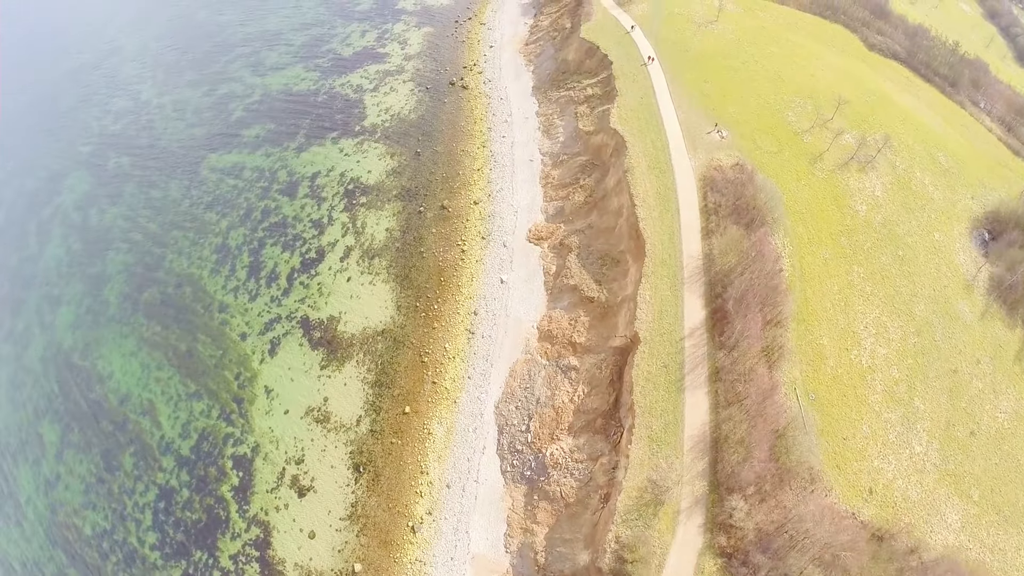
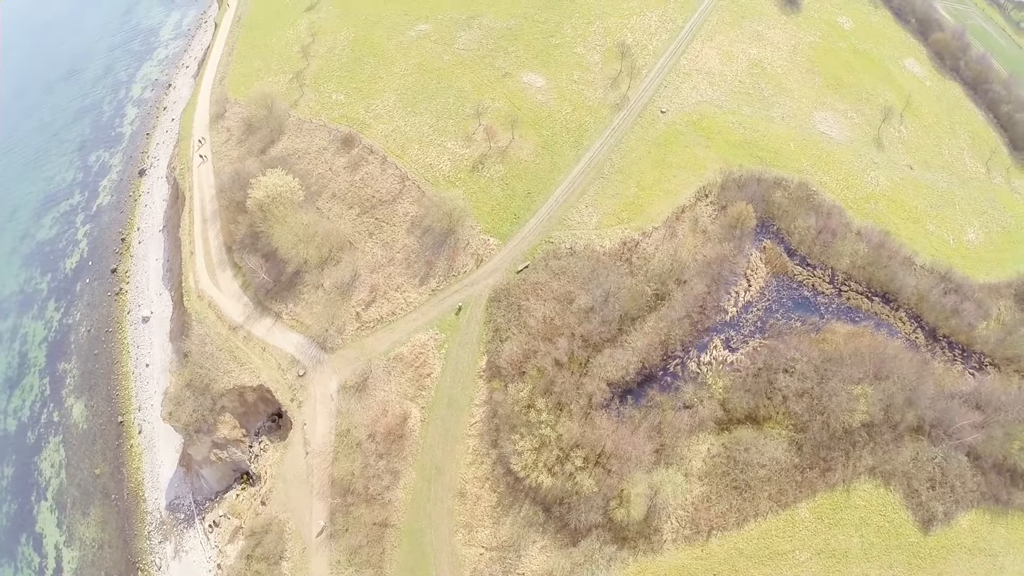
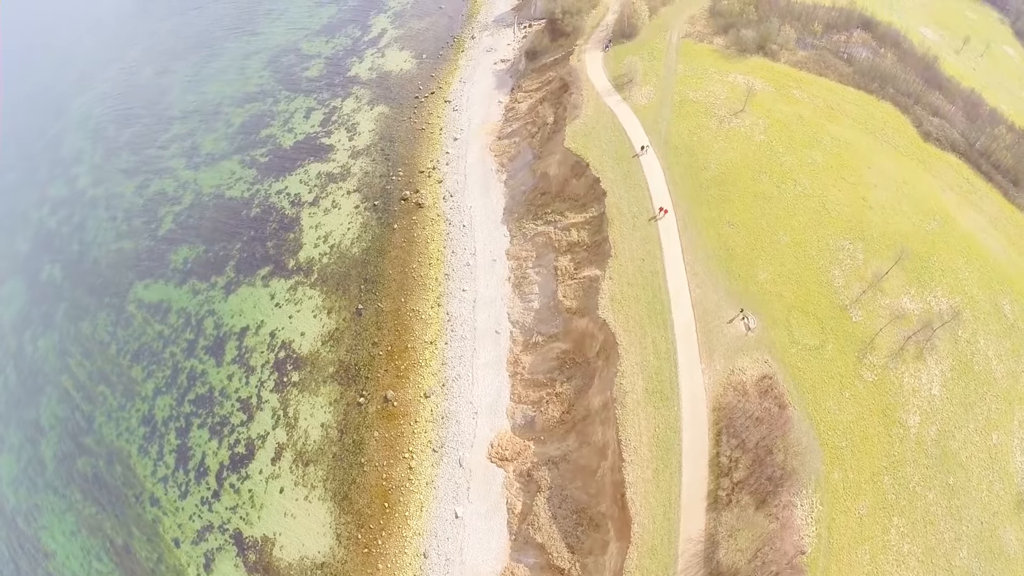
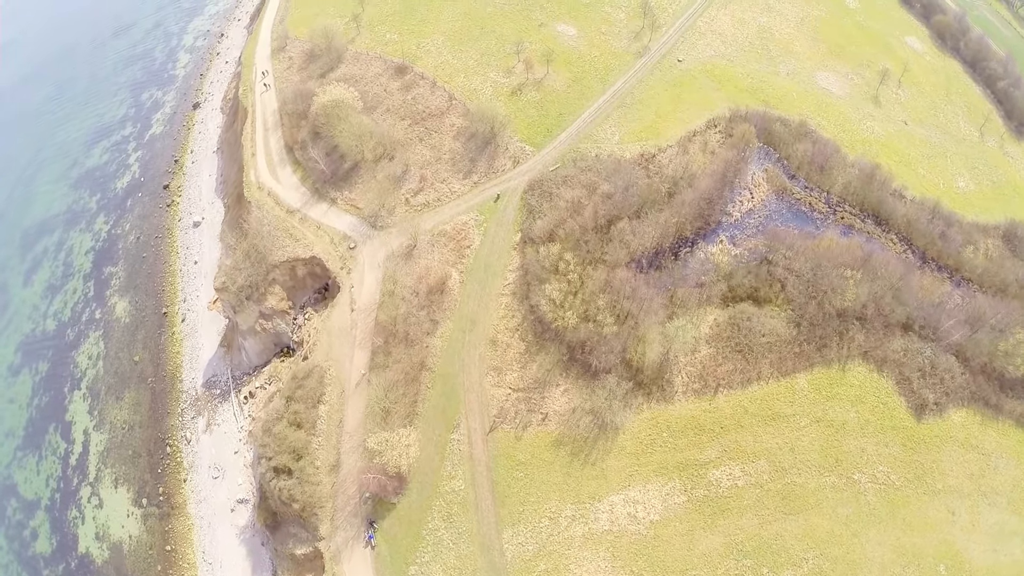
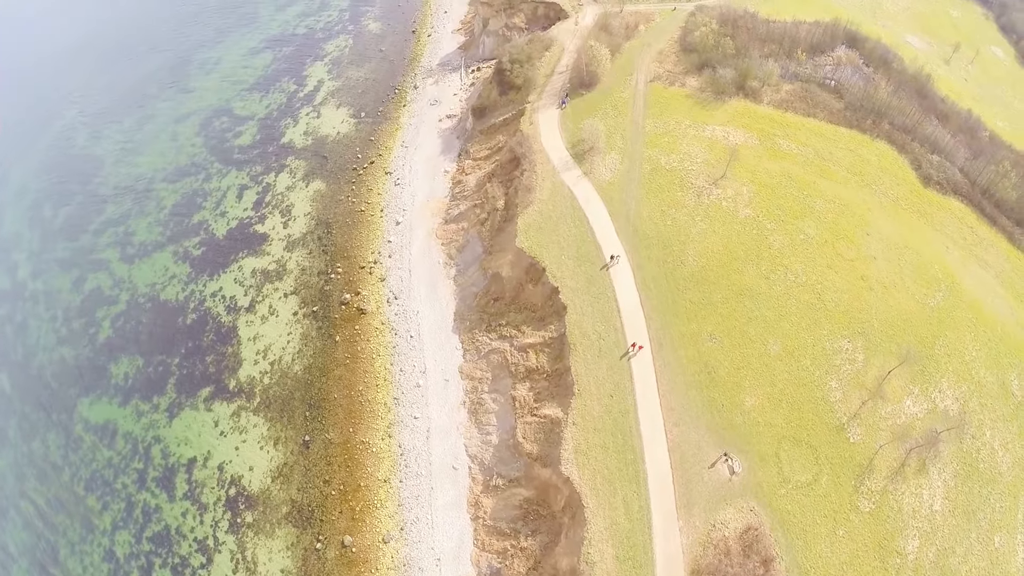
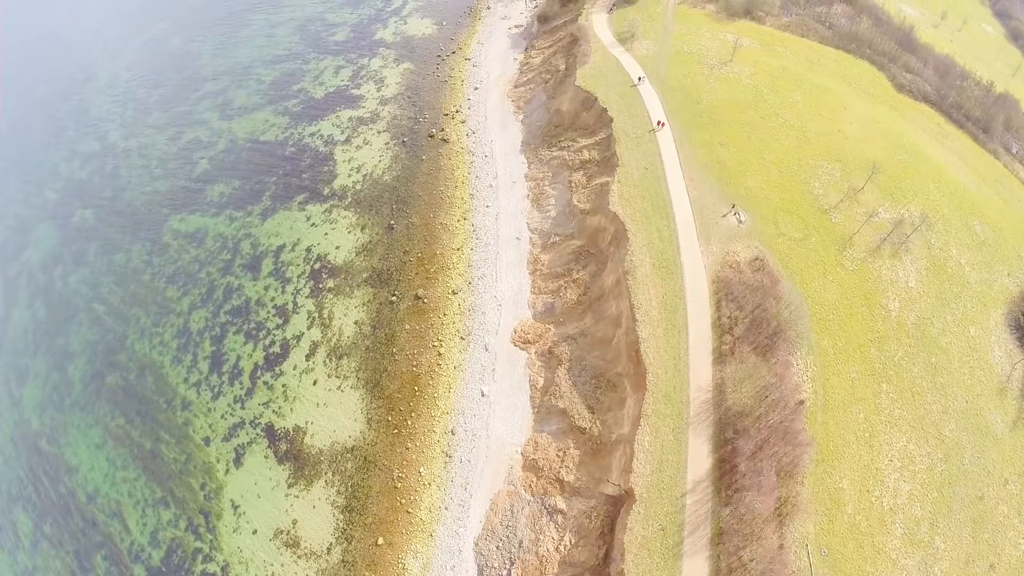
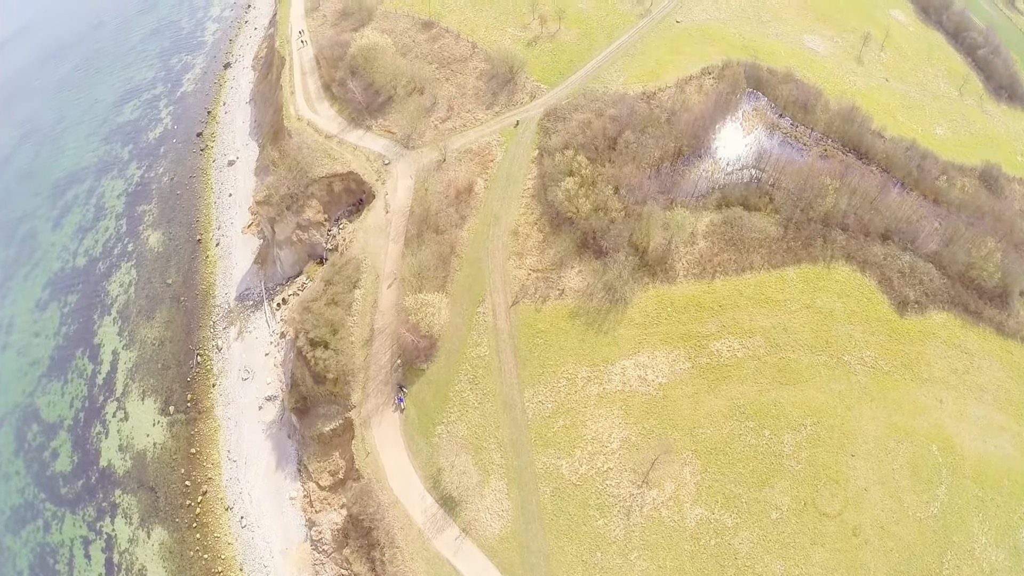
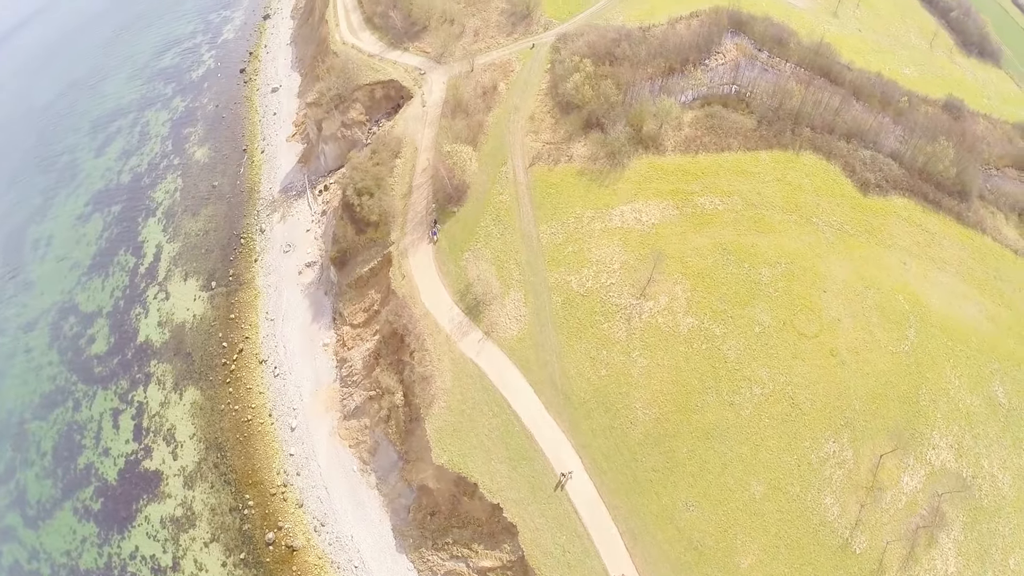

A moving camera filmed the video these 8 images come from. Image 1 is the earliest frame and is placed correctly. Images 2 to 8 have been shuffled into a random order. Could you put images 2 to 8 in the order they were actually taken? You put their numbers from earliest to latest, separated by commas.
6, 3, 5, 8, 7, 4, 2
